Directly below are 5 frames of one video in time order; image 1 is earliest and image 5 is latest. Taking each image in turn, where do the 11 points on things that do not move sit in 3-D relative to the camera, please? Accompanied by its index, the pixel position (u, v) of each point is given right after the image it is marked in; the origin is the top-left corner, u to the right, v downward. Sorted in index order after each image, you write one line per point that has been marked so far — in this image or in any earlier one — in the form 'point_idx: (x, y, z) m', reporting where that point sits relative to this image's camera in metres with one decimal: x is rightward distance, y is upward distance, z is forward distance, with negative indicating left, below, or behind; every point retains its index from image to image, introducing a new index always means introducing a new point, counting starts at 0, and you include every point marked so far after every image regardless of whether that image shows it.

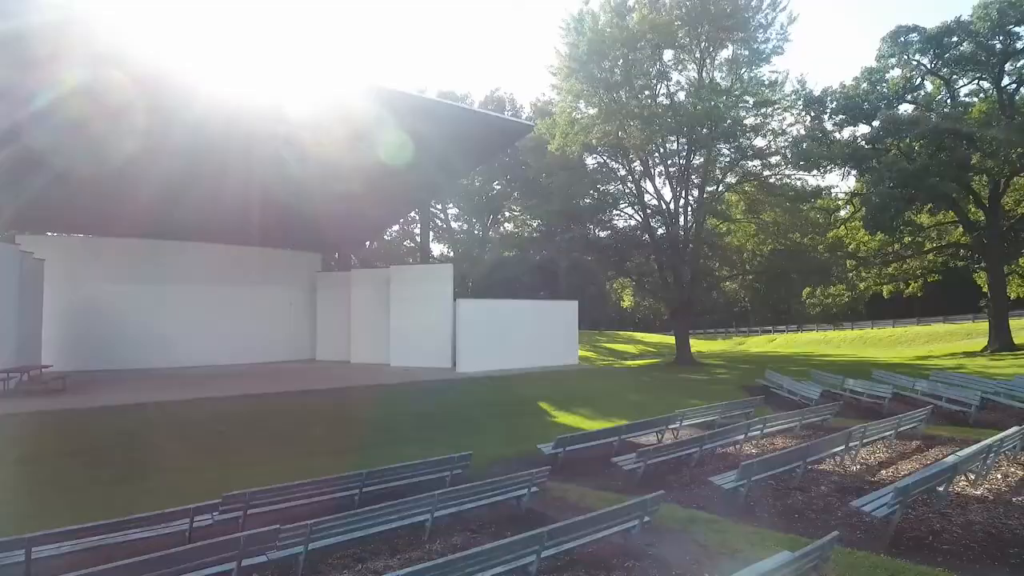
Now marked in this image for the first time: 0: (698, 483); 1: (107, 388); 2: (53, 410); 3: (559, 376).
0: (+1.9, -2.0, +6.8) m
1: (-7.6, -1.9, +12.5) m
2: (-7.0, -1.9, +10.2) m
3: (+1.1, -2.1, +15.7) m
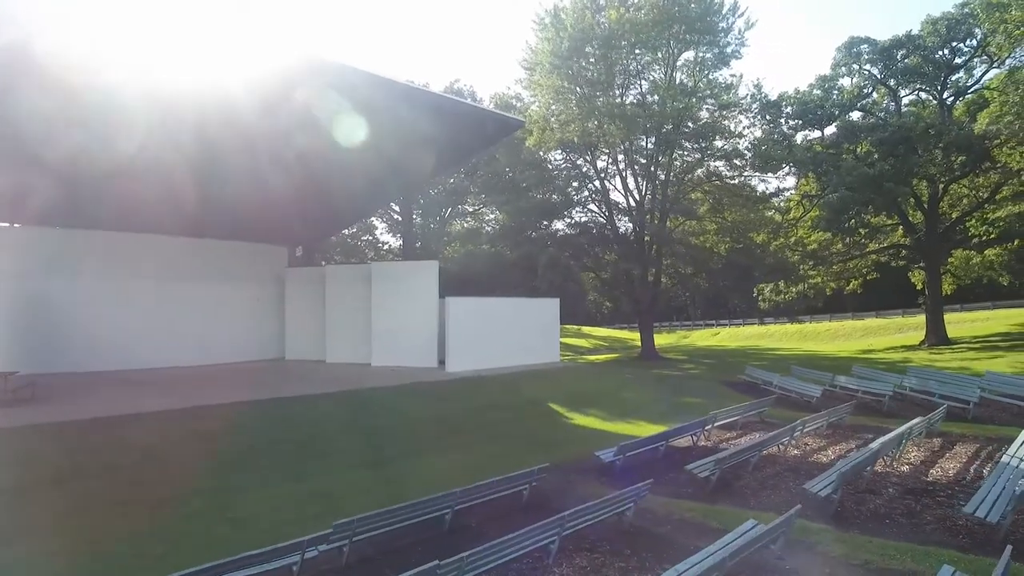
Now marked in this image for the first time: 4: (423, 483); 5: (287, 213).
0: (+2.7, -2.1, +6.9) m
1: (-7.5, -1.9, +11.5) m
2: (-6.6, -1.9, +9.2) m
3: (+0.9, -2.1, +15.7) m
4: (-1.0, -2.2, +7.5) m
5: (-6.5, +2.2, +19.6) m
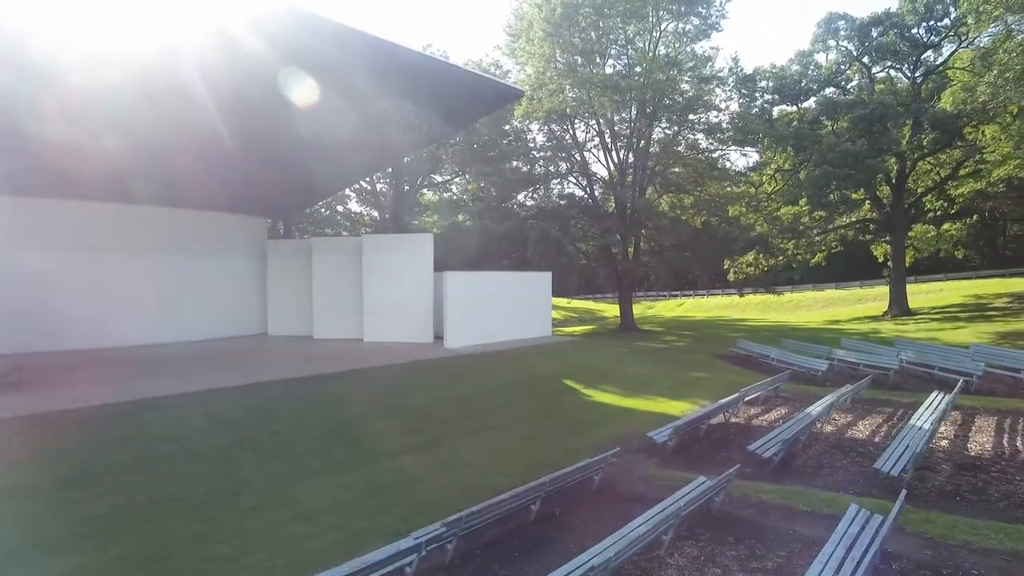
0: (+3.4, -1.9, +7.0) m
1: (-7.1, -1.5, +10.7) m
2: (-6.1, -1.6, +8.6) m
3: (+0.8, -1.5, +15.6) m
4: (-0.4, -2.0, +7.4) m
5: (-6.8, +3.0, +18.7) m
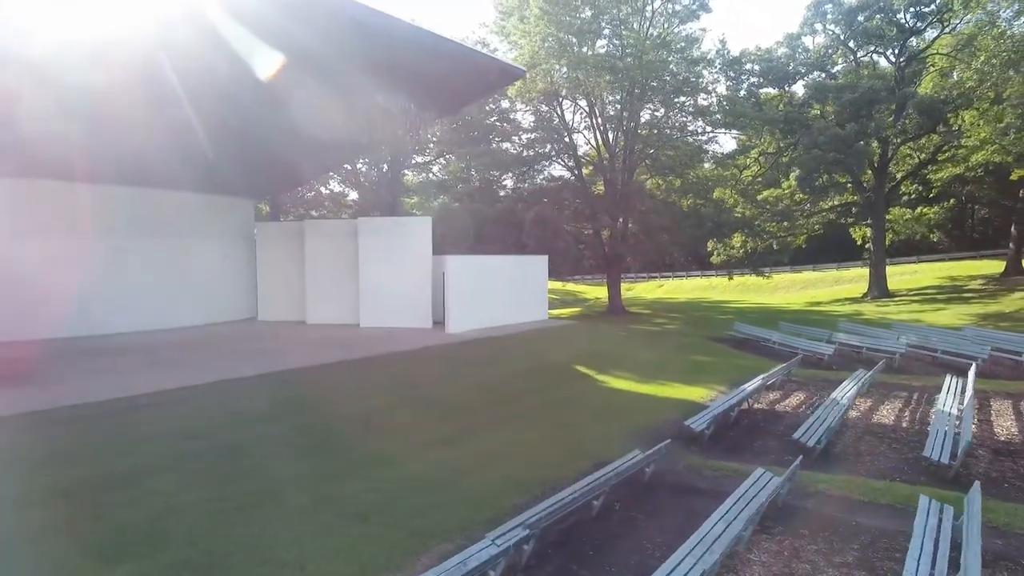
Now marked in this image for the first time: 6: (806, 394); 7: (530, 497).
0: (+3.8, -1.8, +7.1) m
1: (-6.9, -1.3, +10.2) m
2: (-5.7, -1.4, +8.1) m
3: (+0.9, -1.1, +15.5) m
4: (+0.1, -1.9, +7.2) m
5: (-6.9, +3.4, +18.1) m
6: (+4.4, -1.6, +10.0) m
7: (+0.2, -1.9, +6.1) m
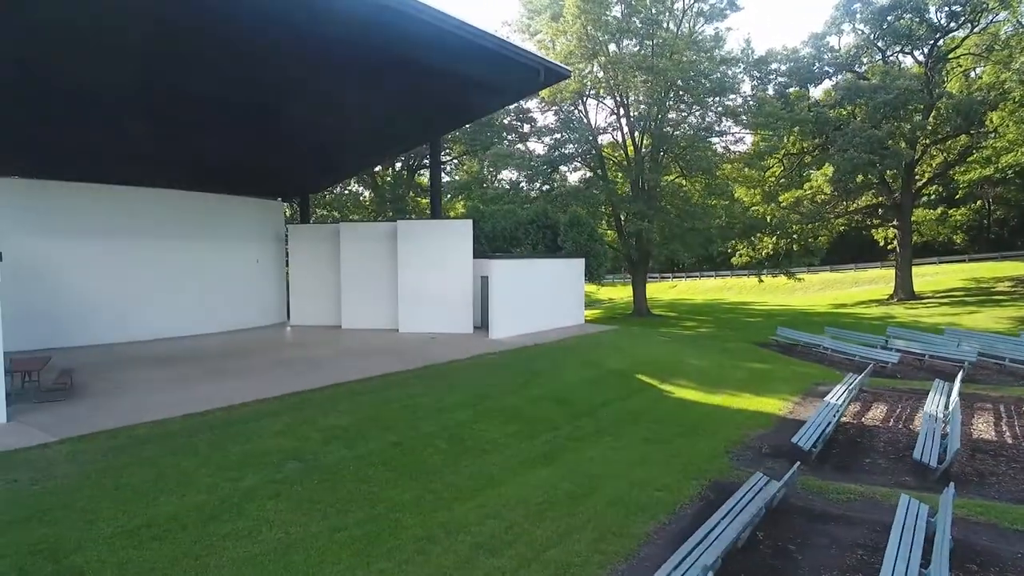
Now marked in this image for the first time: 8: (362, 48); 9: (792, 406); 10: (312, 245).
0: (+4.9, -1.9, +6.8) m
1: (-5.8, -1.4, +9.8) m
2: (-4.6, -1.6, +7.7) m
3: (+1.9, -1.2, +15.2) m
4: (+1.2, -2.0, +6.9) m
5: (-6.0, +3.3, +17.6) m
6: (+5.5, -1.7, +9.7) m
7: (+1.3, -2.1, +5.8) m
8: (-2.3, +4.0, +11.0) m
9: (+4.2, -1.8, +10.0) m
10: (-5.3, +1.1, +17.3) m
